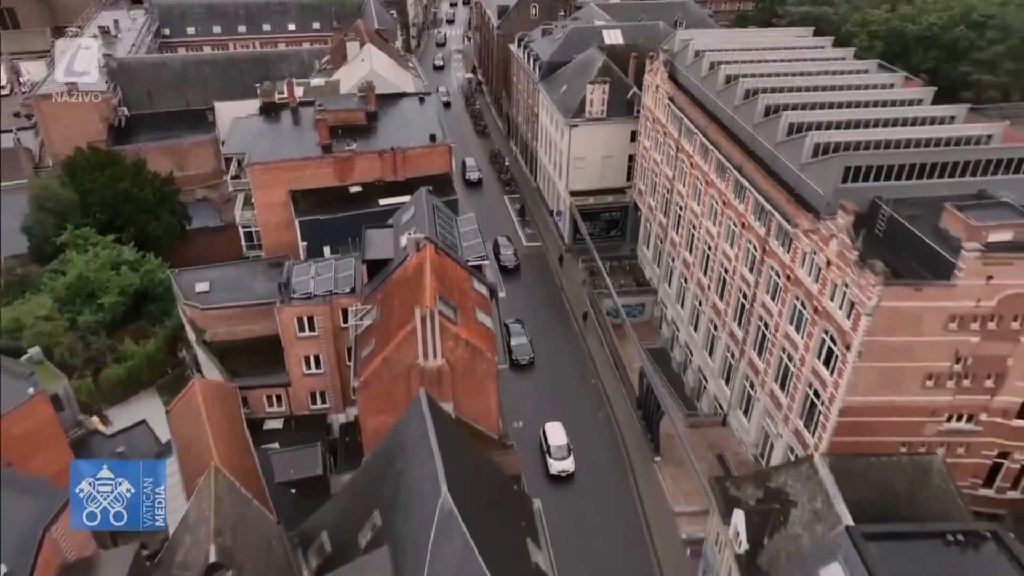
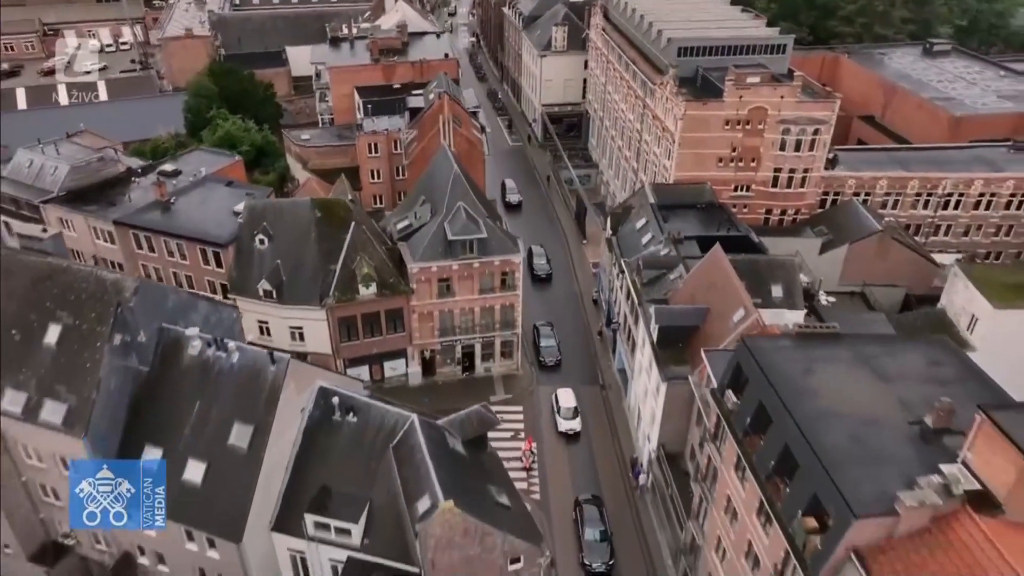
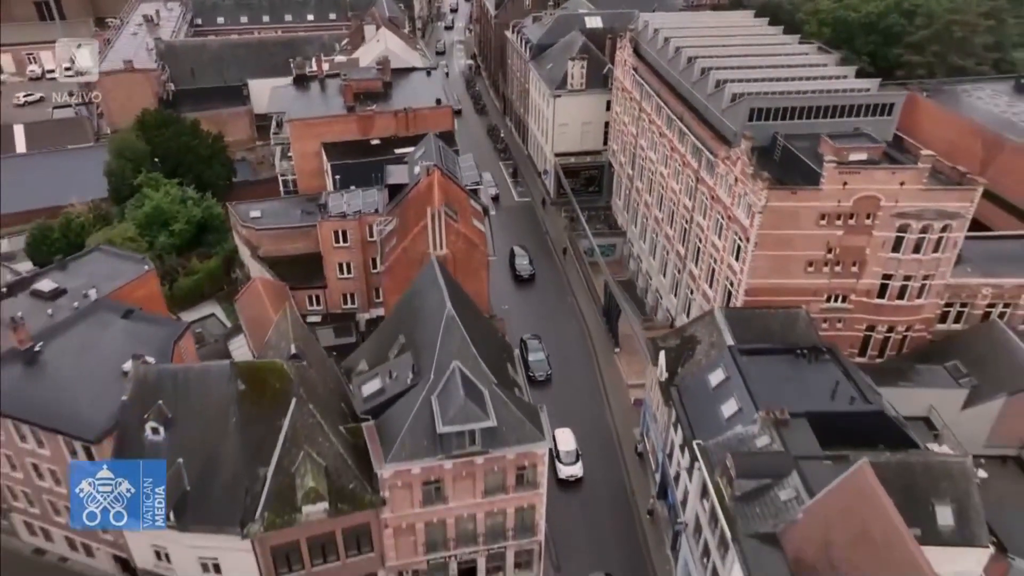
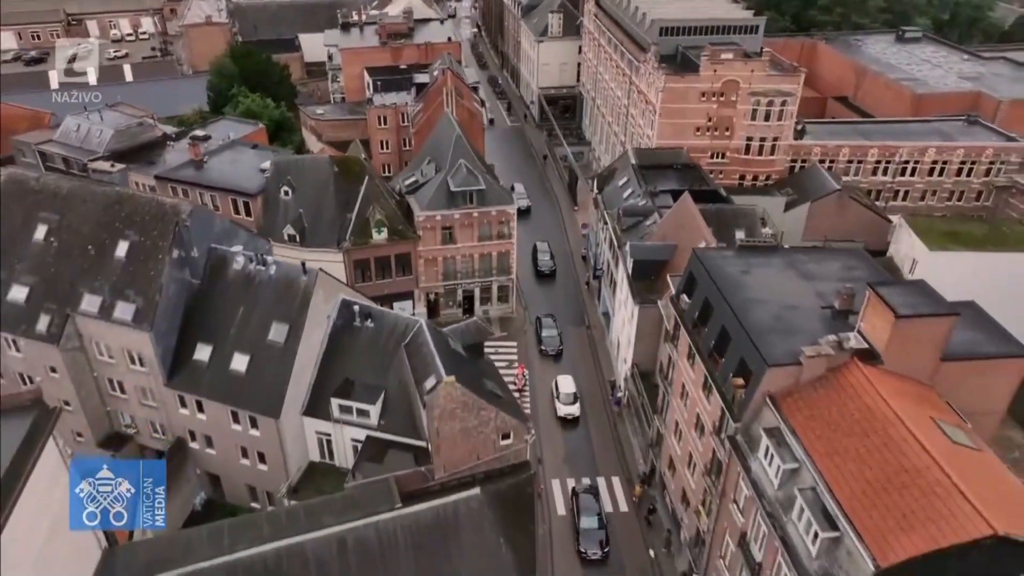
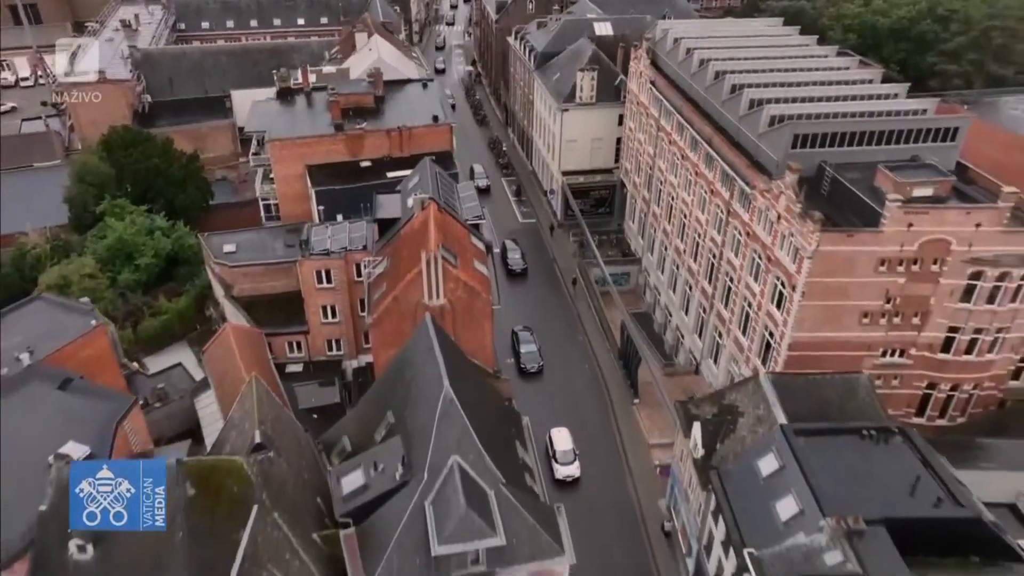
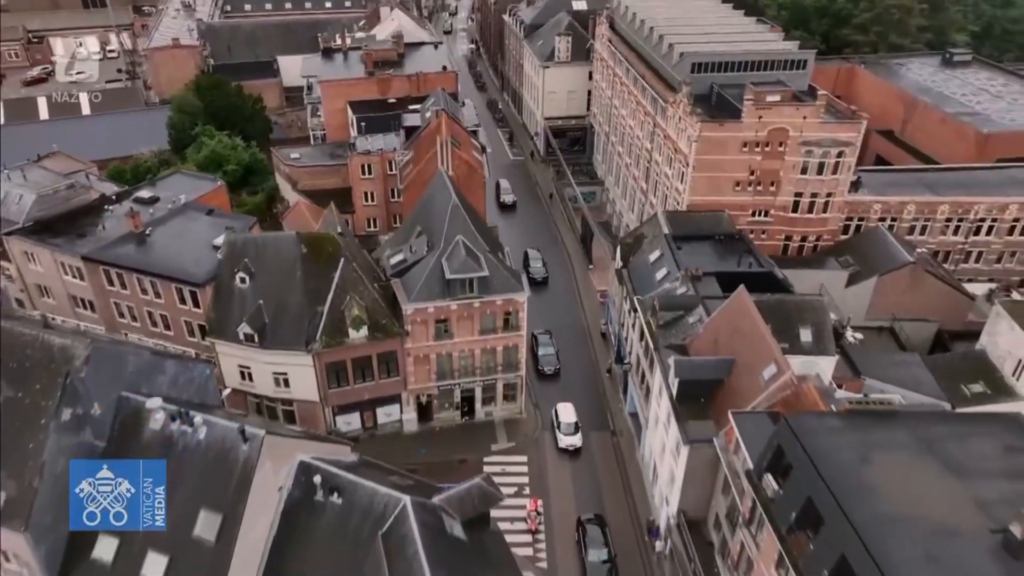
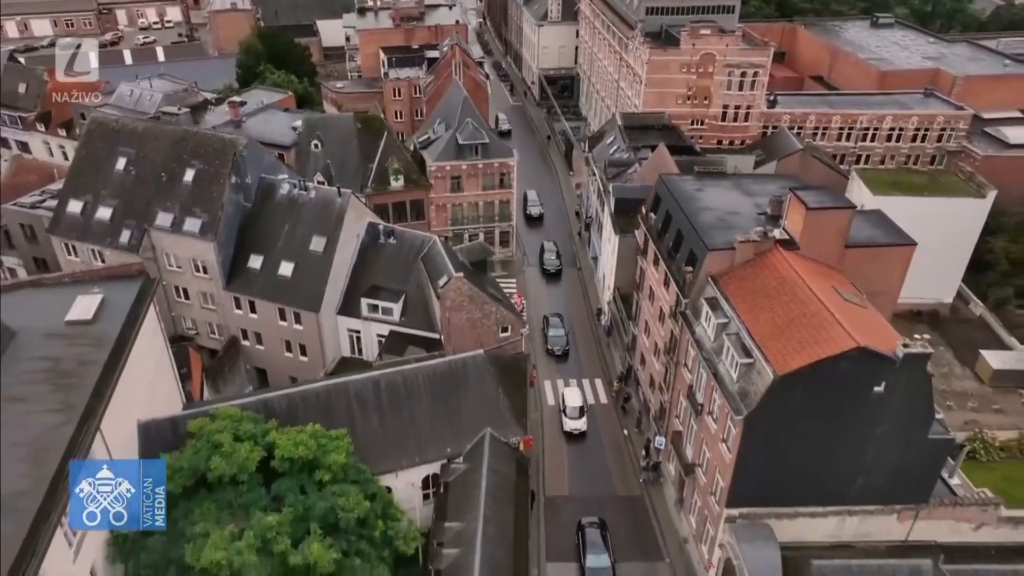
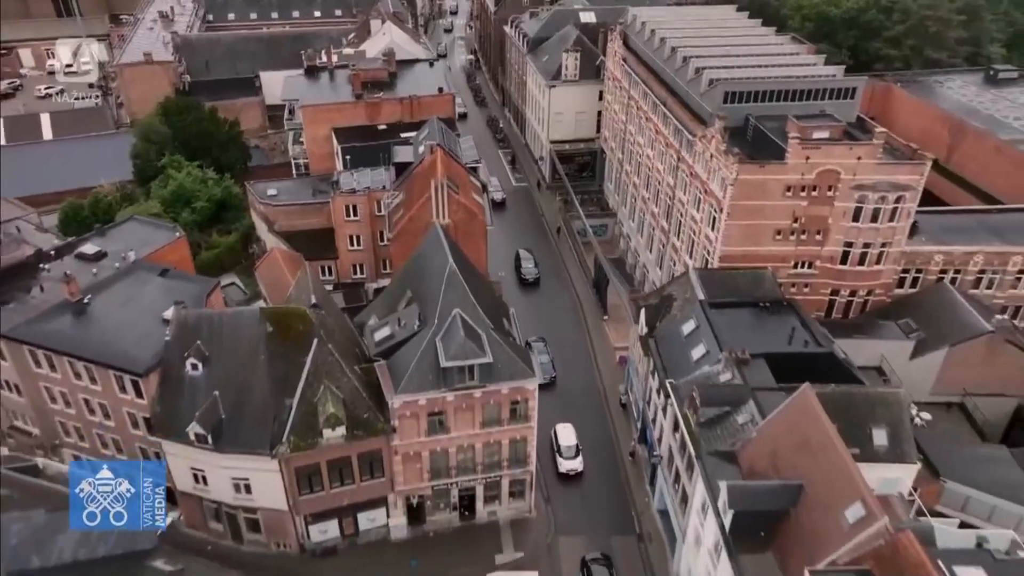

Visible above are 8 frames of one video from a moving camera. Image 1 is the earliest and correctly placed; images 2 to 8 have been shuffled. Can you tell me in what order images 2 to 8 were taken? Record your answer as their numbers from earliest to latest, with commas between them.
5, 3, 8, 6, 2, 4, 7
